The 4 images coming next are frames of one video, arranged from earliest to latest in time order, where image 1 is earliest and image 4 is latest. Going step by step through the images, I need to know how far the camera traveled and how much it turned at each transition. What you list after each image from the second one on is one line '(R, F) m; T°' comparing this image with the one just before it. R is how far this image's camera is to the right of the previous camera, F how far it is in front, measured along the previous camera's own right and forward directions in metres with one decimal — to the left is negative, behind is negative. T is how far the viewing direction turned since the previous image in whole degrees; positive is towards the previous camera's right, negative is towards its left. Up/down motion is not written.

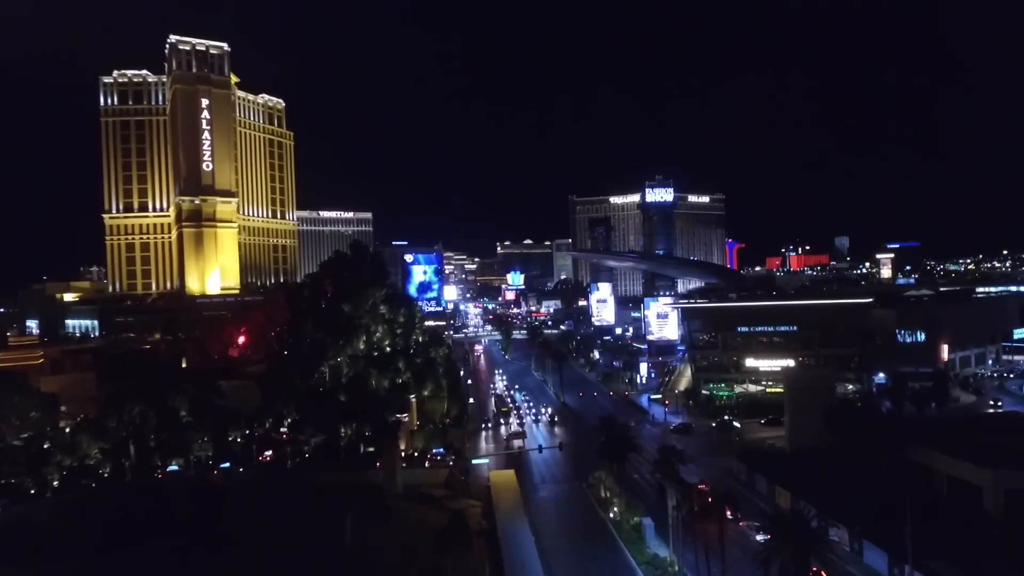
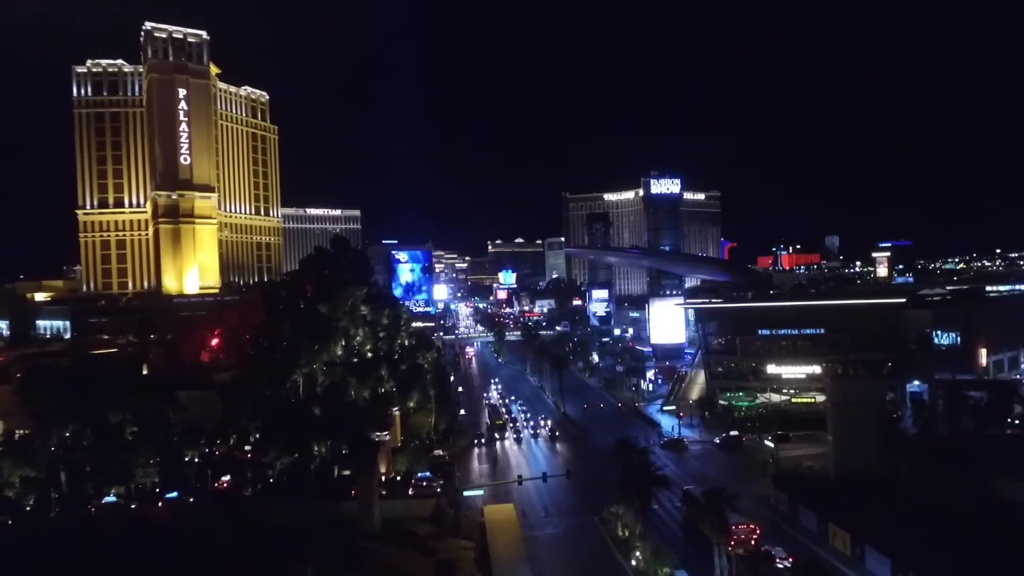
(-0.3, +4.8) m; +1°
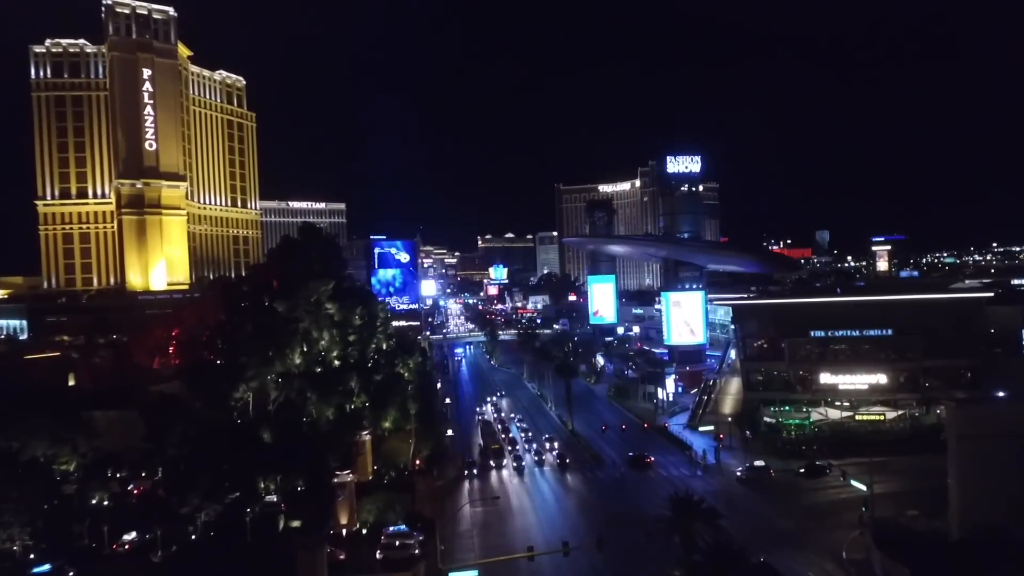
(-0.4, +7.7) m; +1°
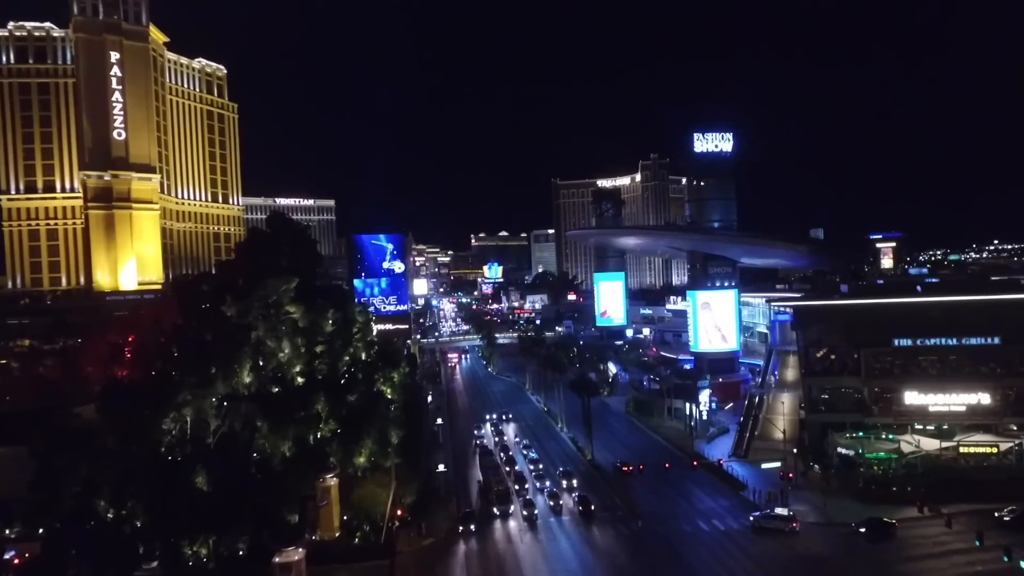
(-0.5, +7.1) m; 0°
